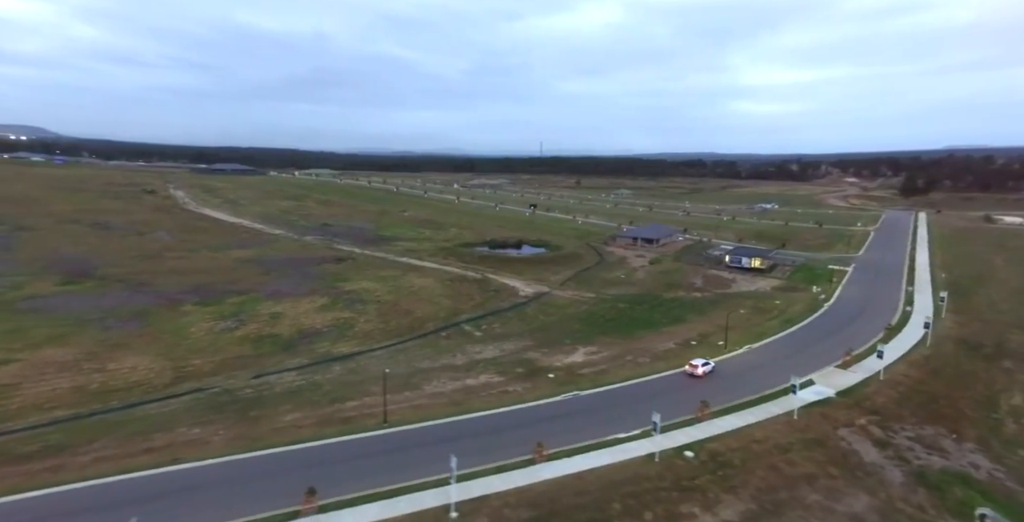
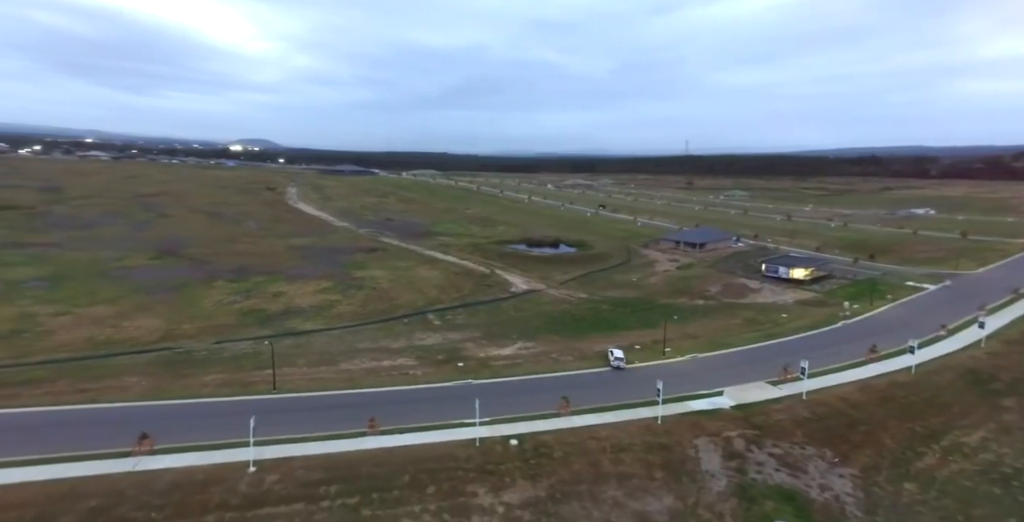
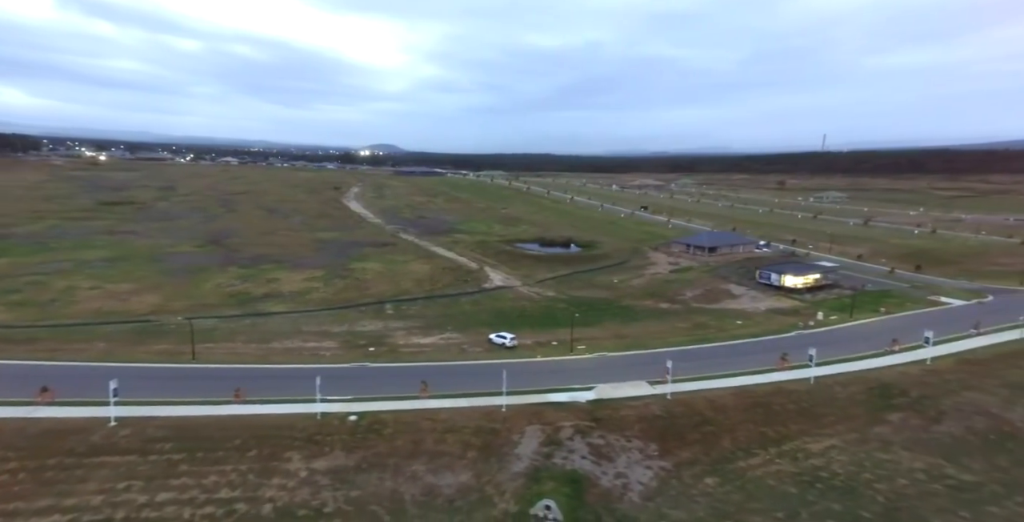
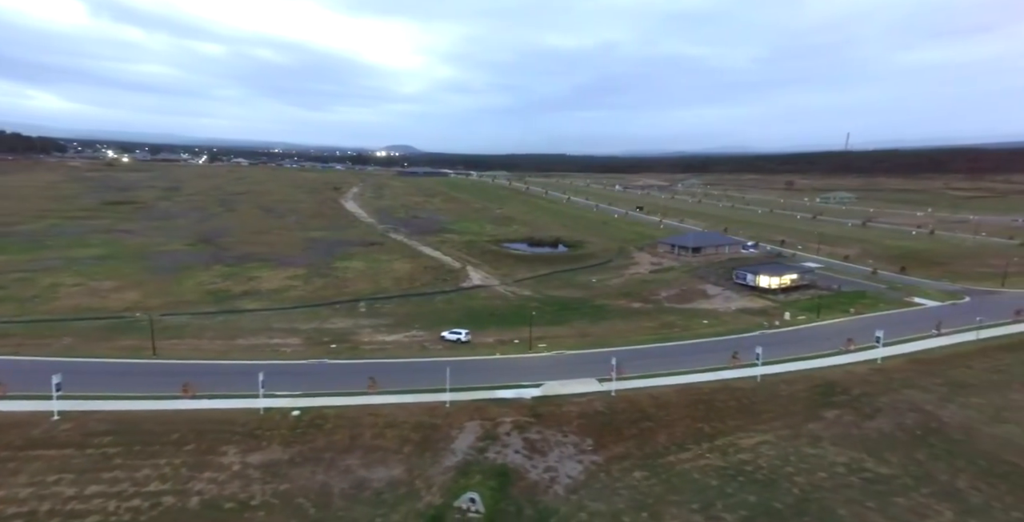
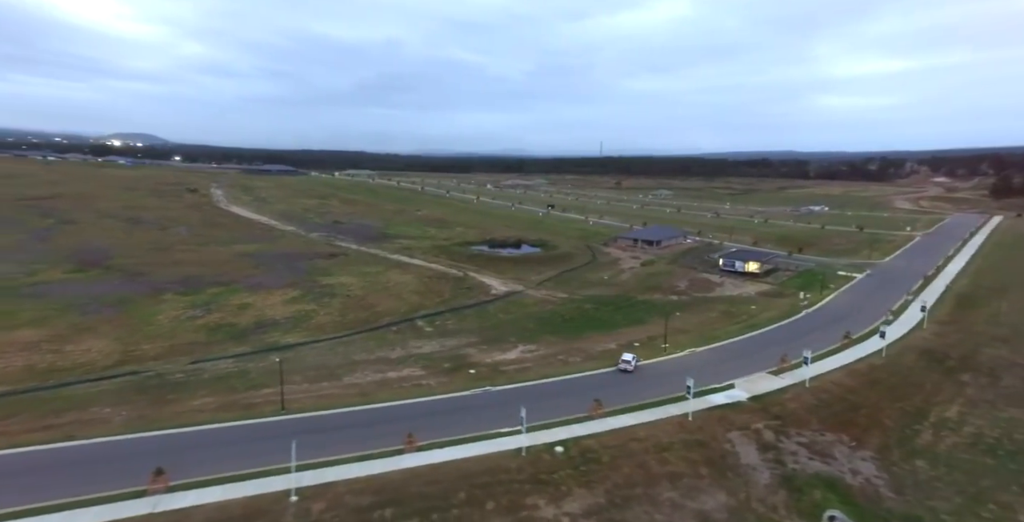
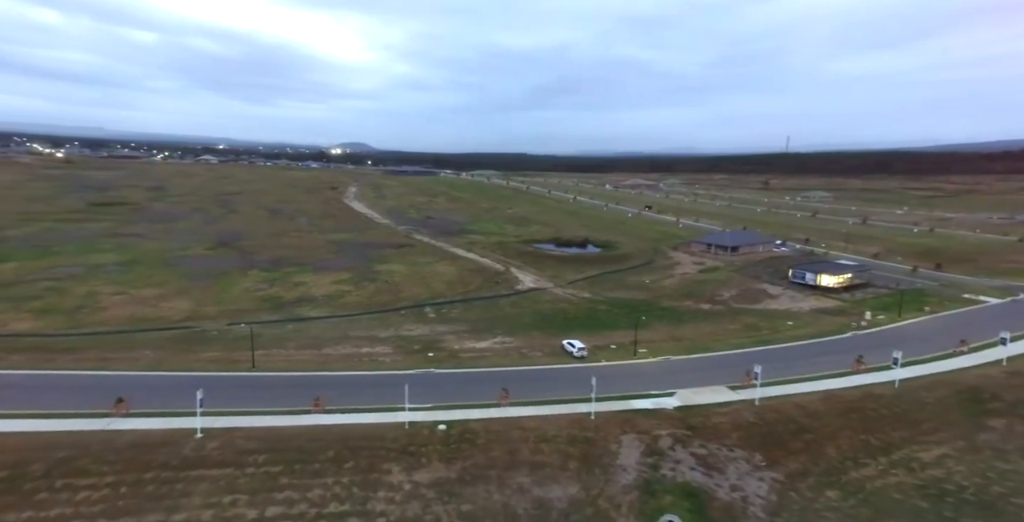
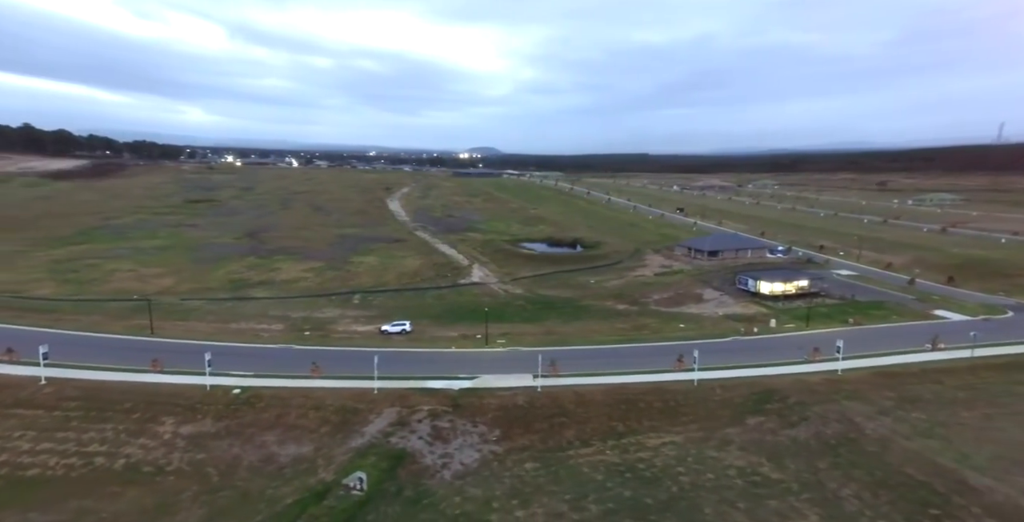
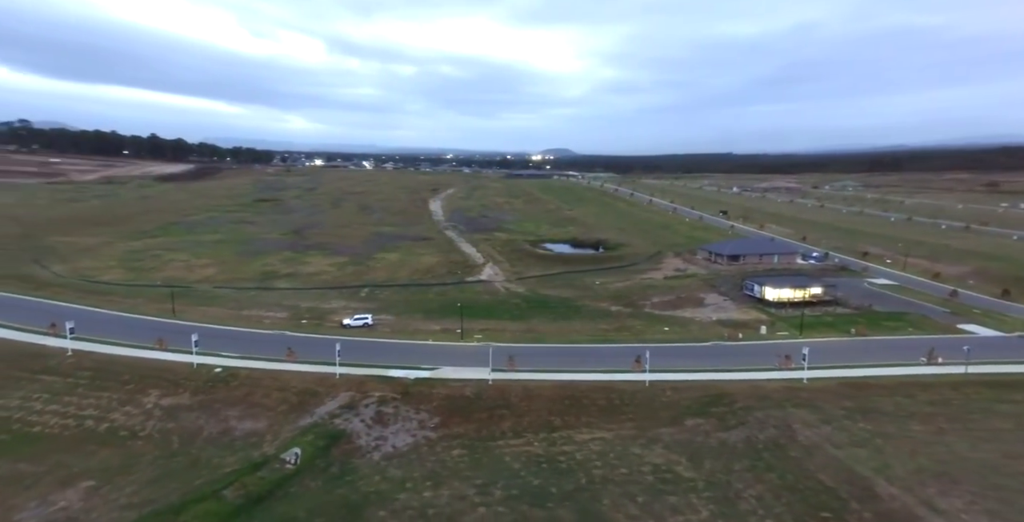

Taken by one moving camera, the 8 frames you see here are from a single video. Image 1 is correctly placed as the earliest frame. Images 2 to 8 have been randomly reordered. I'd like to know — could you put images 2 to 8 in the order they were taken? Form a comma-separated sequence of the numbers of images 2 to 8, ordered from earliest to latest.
5, 2, 6, 3, 4, 7, 8
